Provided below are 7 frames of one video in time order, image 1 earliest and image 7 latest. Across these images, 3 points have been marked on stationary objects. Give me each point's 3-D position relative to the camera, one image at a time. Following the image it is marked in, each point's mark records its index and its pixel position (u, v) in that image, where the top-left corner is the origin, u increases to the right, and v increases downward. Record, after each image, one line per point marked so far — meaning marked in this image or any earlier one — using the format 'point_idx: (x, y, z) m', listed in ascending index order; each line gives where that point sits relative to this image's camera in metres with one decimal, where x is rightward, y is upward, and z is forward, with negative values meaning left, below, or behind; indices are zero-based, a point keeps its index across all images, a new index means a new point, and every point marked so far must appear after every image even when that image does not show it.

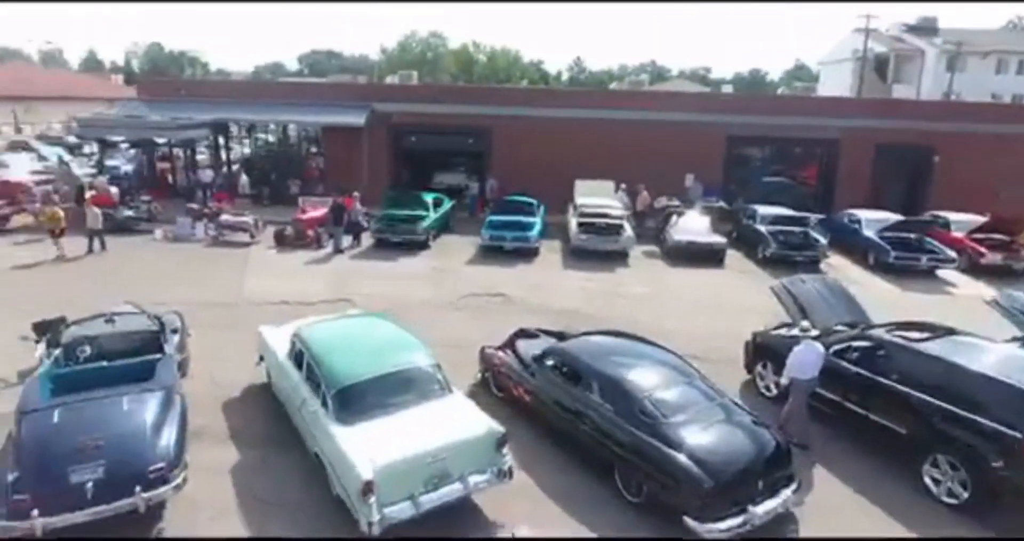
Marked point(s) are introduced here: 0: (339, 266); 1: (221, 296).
0: (-5.2, +0.1, +18.4) m
1: (-7.3, -0.7, +15.5) m
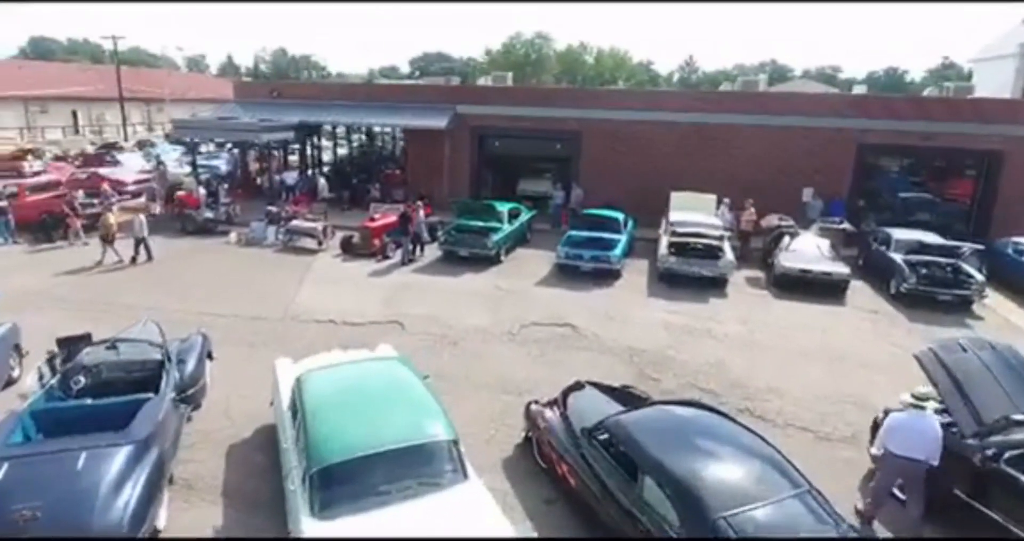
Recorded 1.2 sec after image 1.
0: (-3.1, -0.3, +17.1) m
1: (-5.7, -1.0, +14.6) m
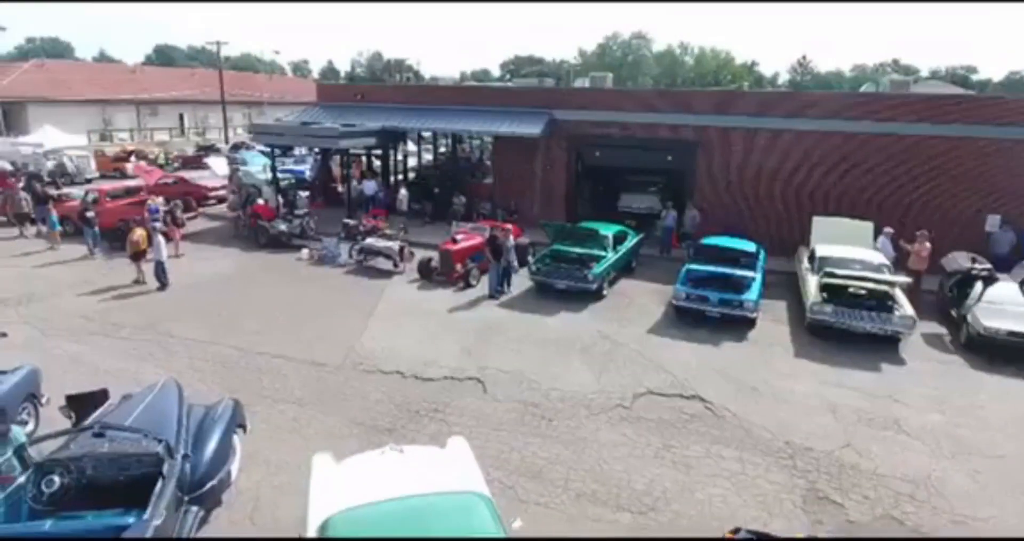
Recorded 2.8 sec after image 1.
0: (-0.7, -1.1, +14.4) m
1: (-3.6, -1.7, +12.2) m
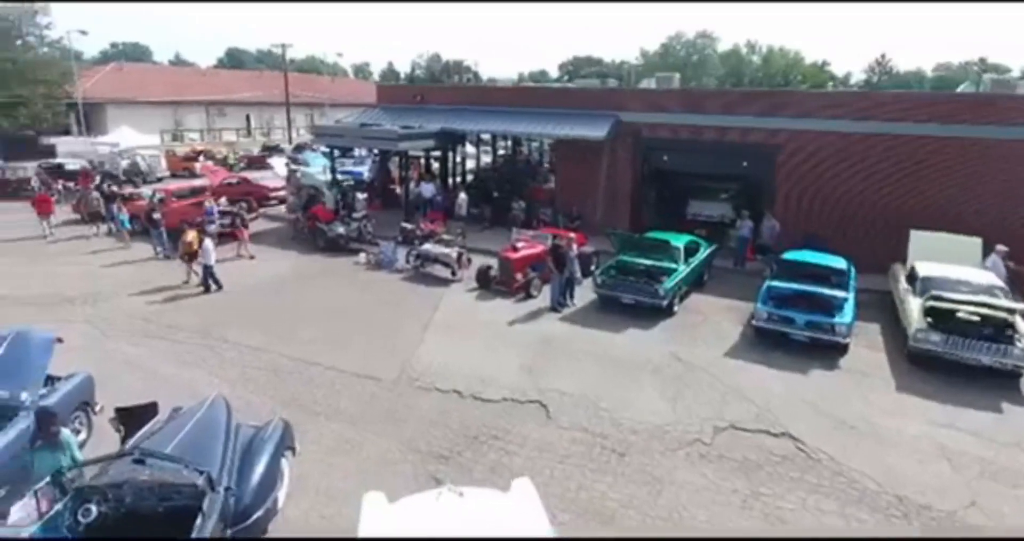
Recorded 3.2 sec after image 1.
0: (+0.7, -1.4, +13.6) m
1: (-2.4, -1.9, +11.7) m
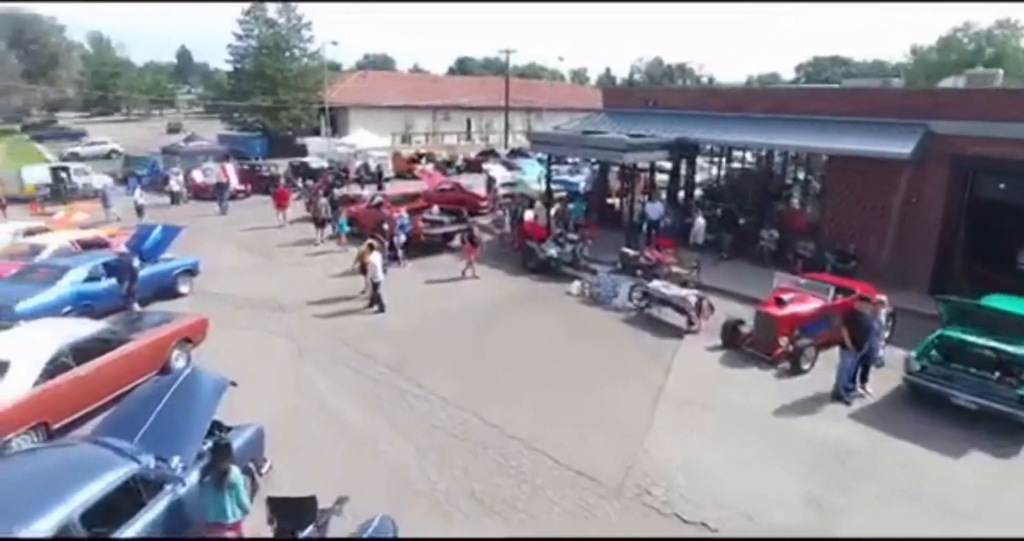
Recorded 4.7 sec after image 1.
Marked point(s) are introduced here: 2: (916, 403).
0: (+4.9, -2.6, +9.4) m
1: (+1.3, -2.8, +8.6) m
2: (+7.0, -2.3, +10.6) m
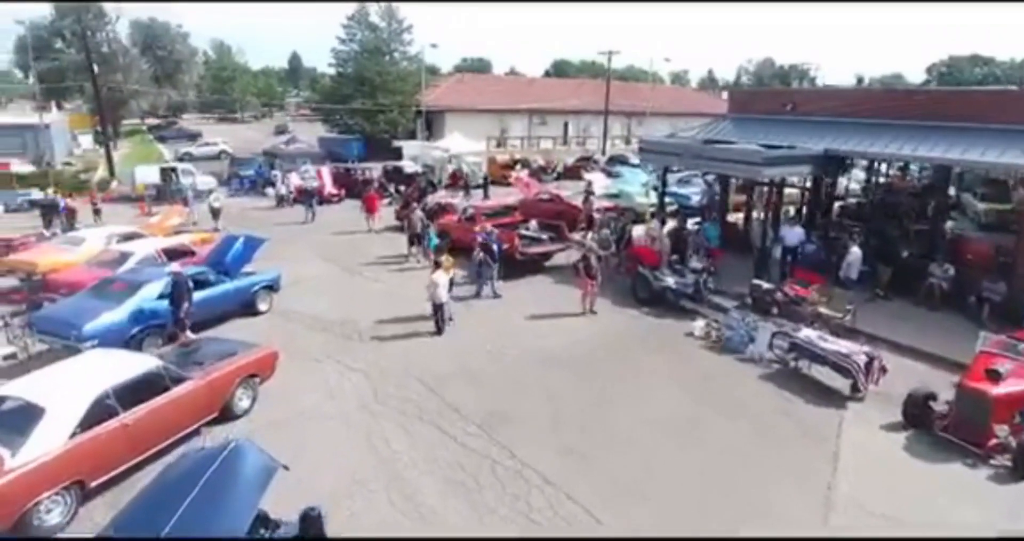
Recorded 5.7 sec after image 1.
0: (+6.3, -3.5, +6.4) m
1: (+2.6, -3.5, +6.1) m
2: (+8.5, -3.2, +7.3) m
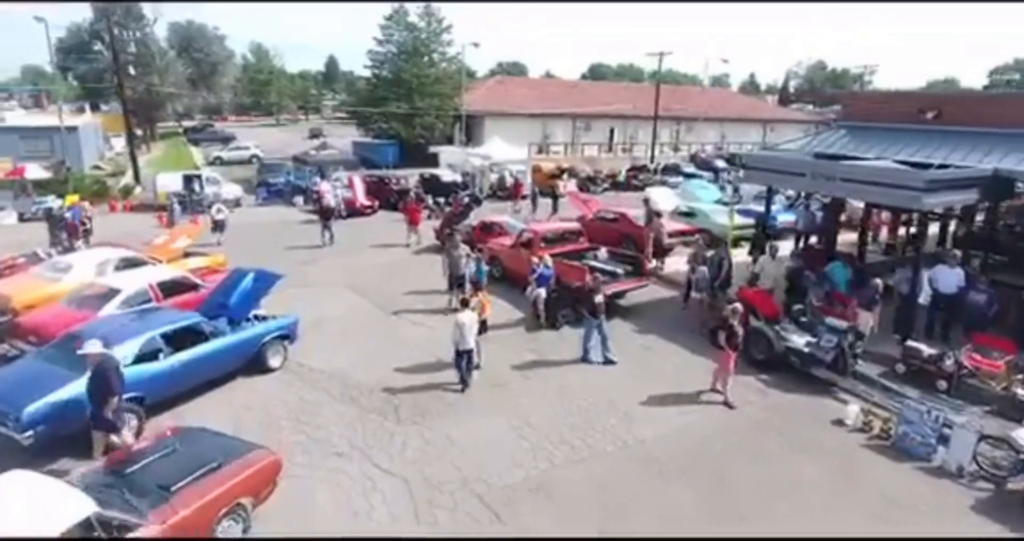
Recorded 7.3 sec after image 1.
0: (+7.3, -4.5, +2.8) m
1: (+3.6, -4.5, +2.6) m
2: (+9.6, -4.3, +3.5) m
